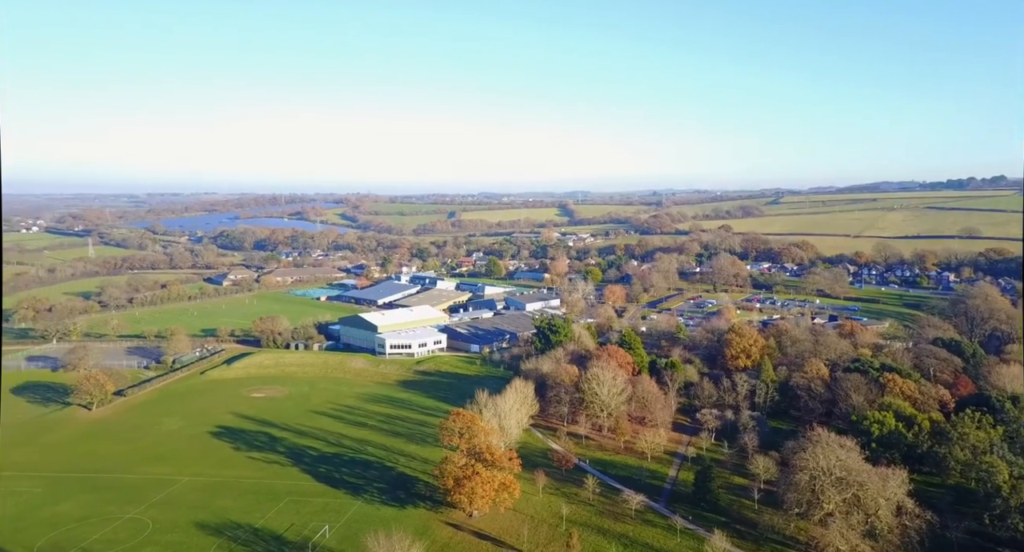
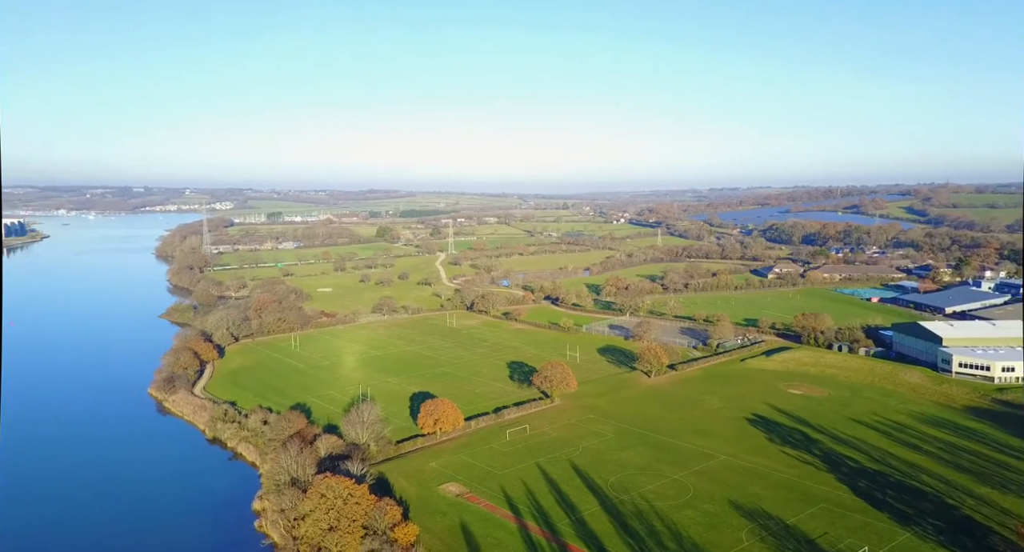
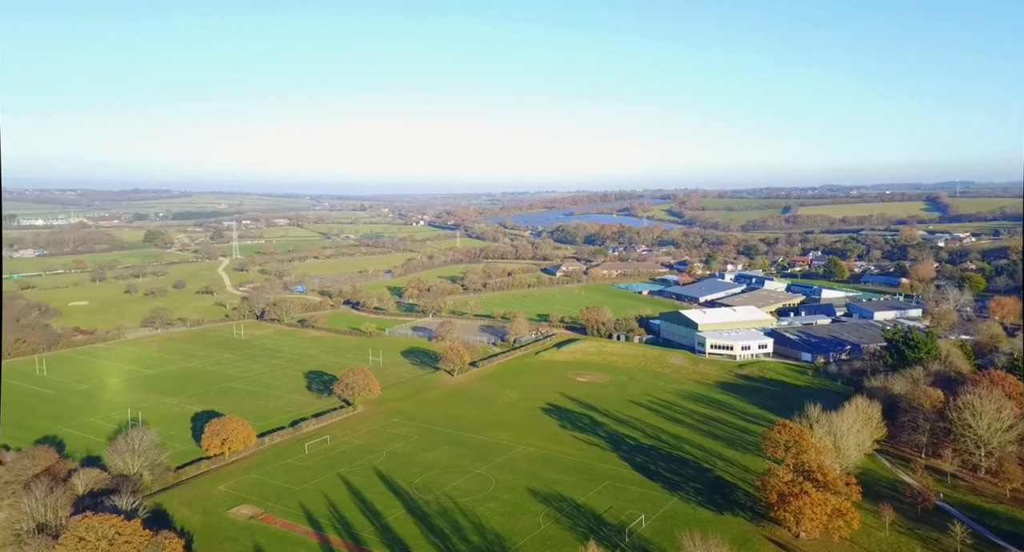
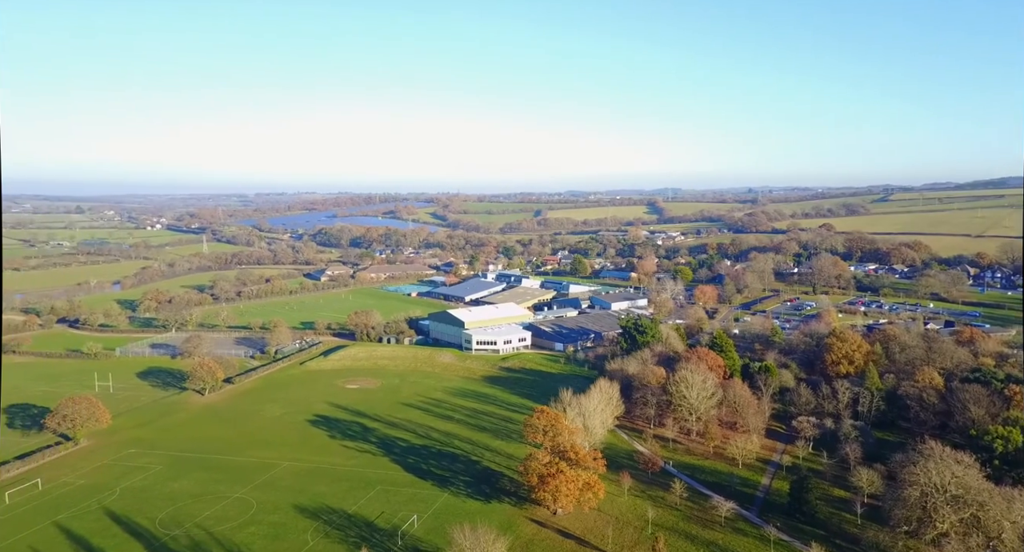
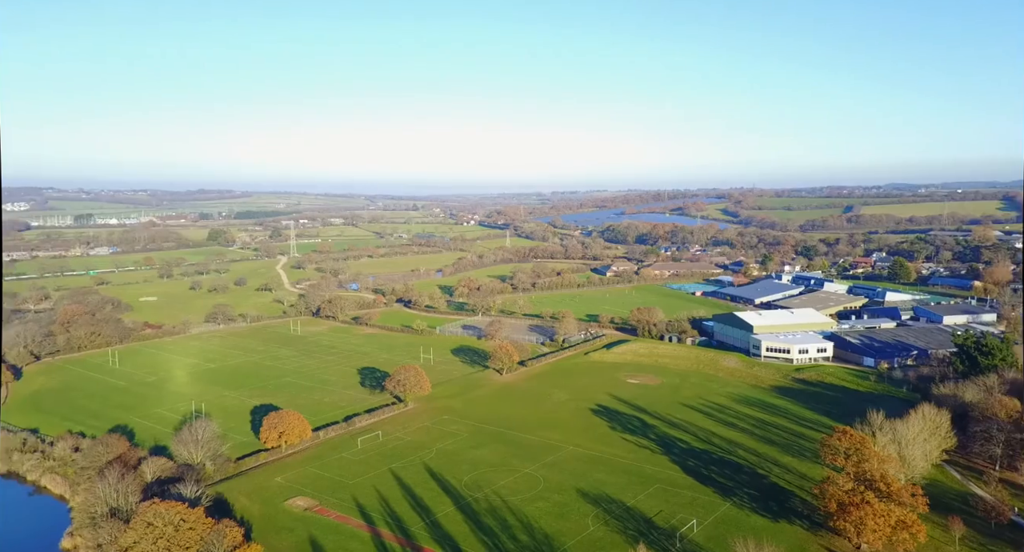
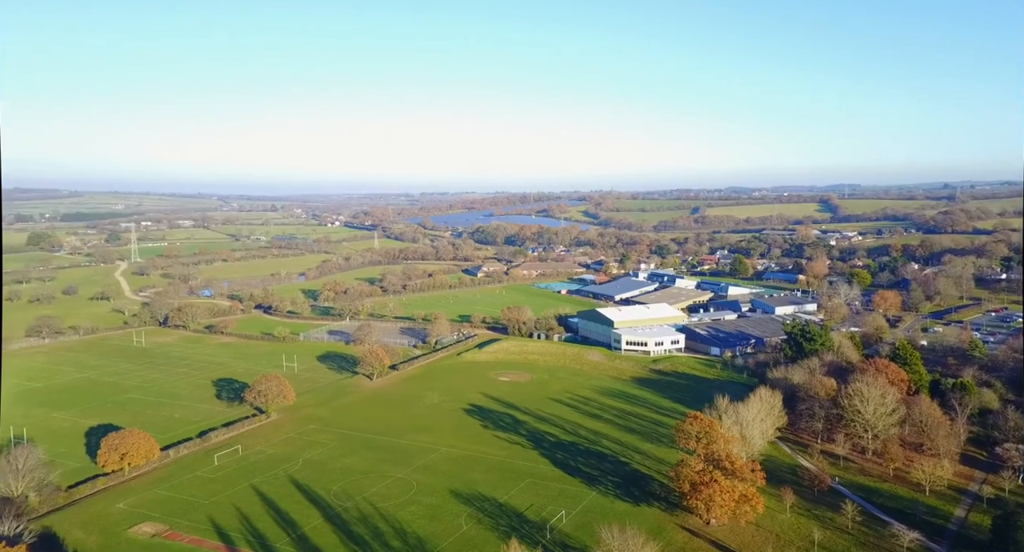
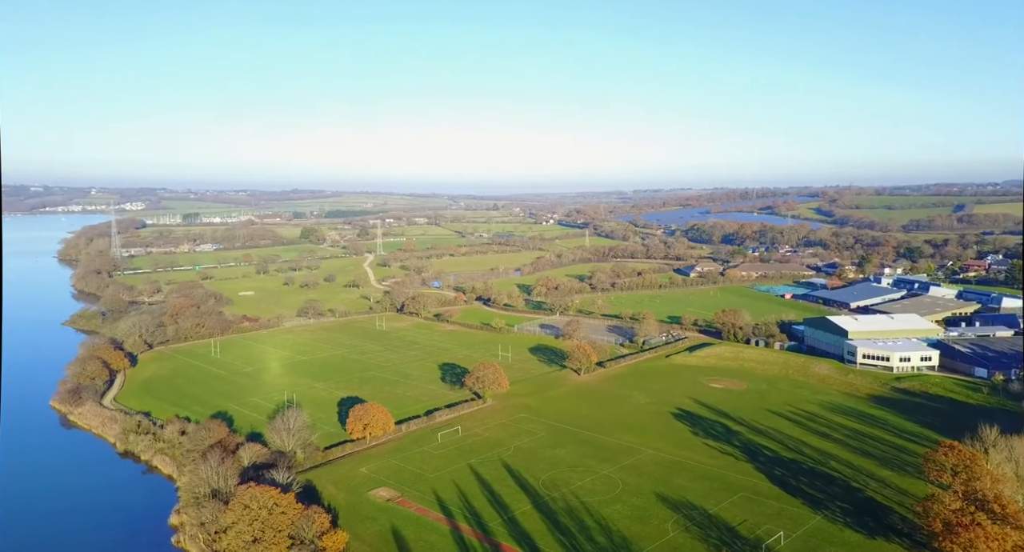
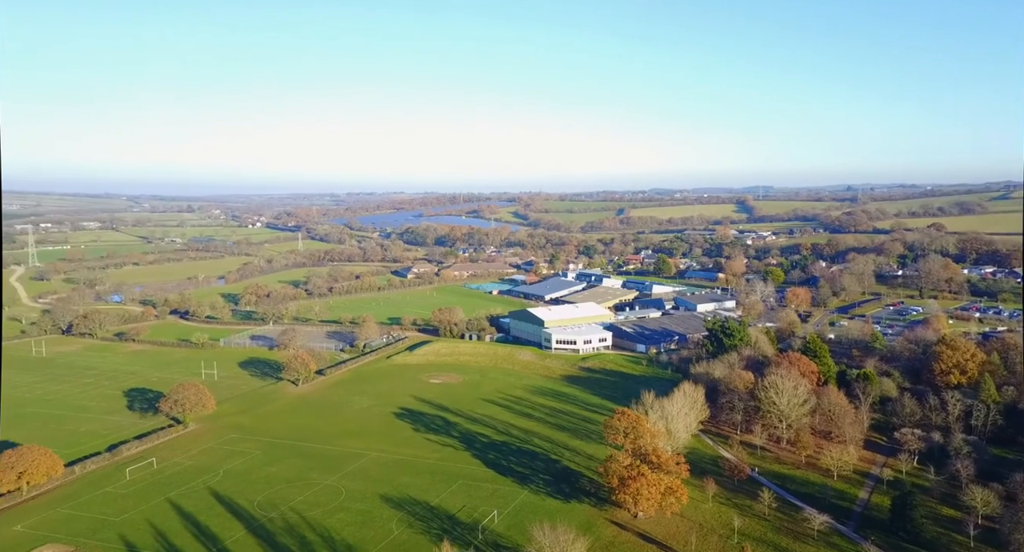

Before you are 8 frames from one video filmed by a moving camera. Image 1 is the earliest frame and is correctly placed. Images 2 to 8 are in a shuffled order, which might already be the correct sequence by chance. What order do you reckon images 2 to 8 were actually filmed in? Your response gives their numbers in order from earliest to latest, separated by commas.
4, 8, 6, 3, 5, 7, 2
